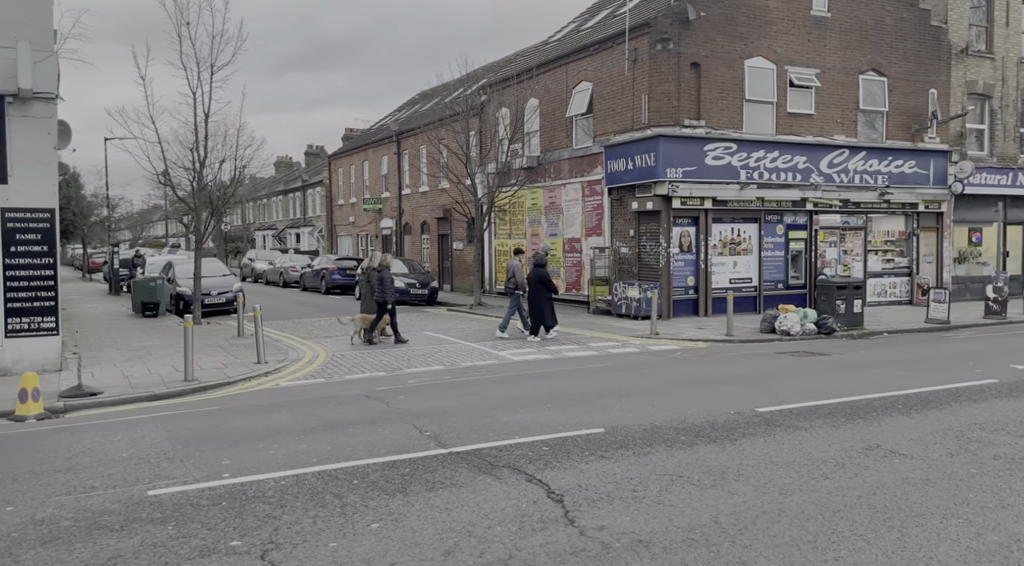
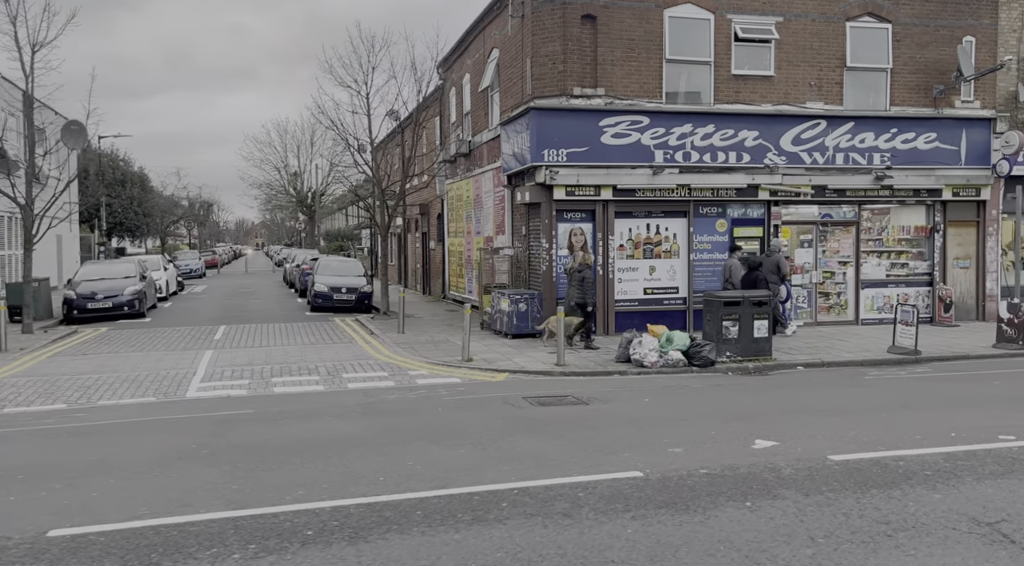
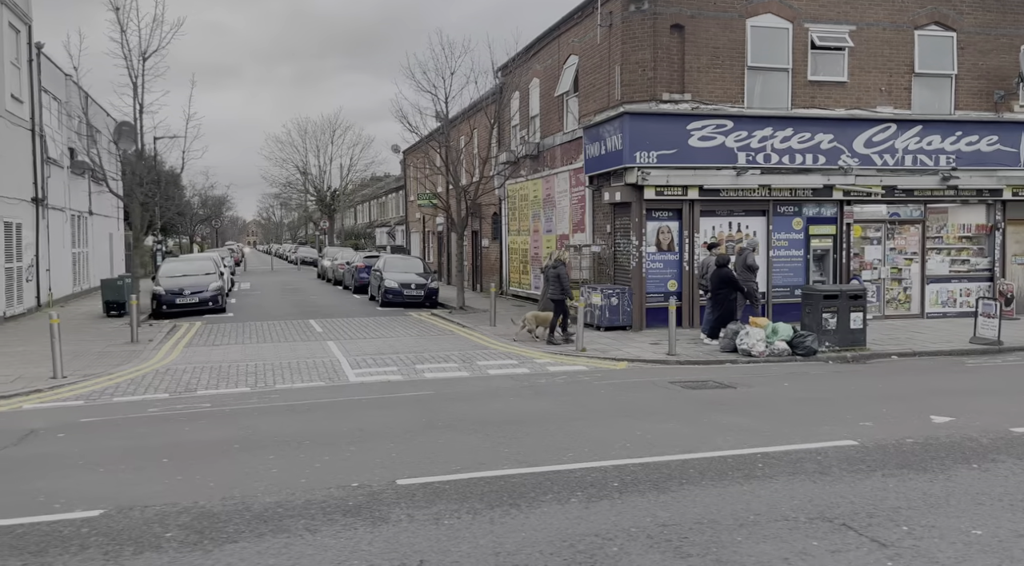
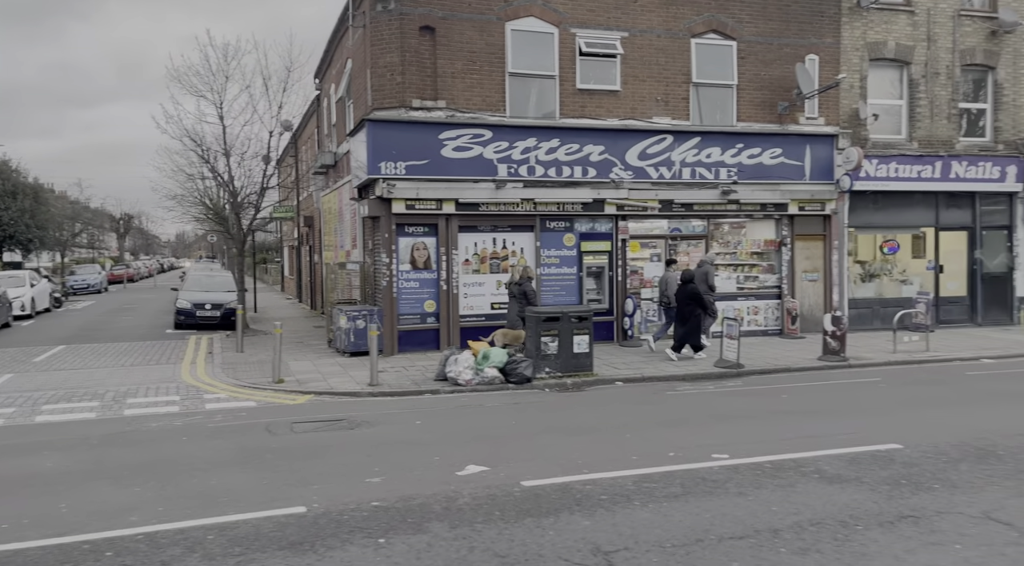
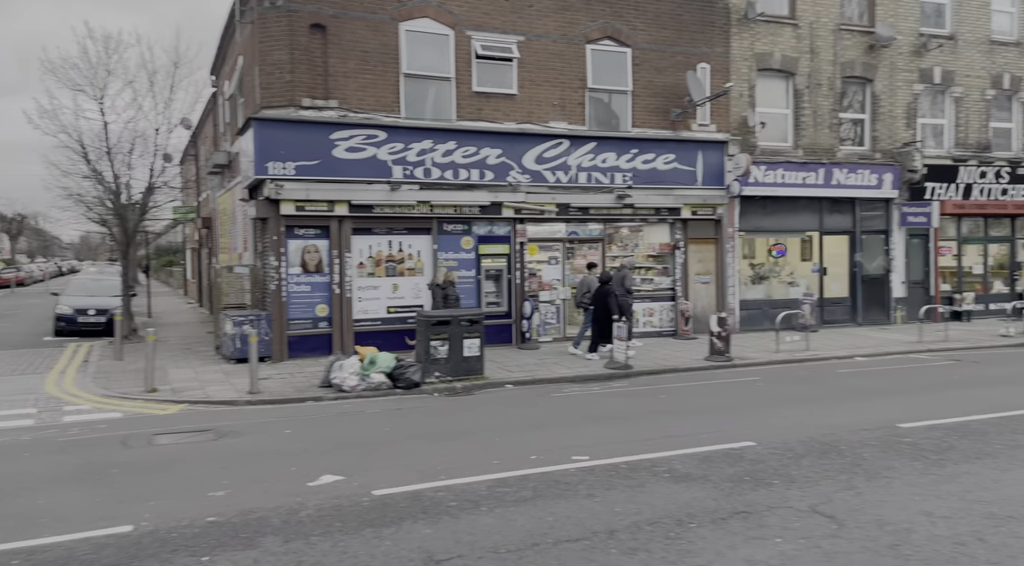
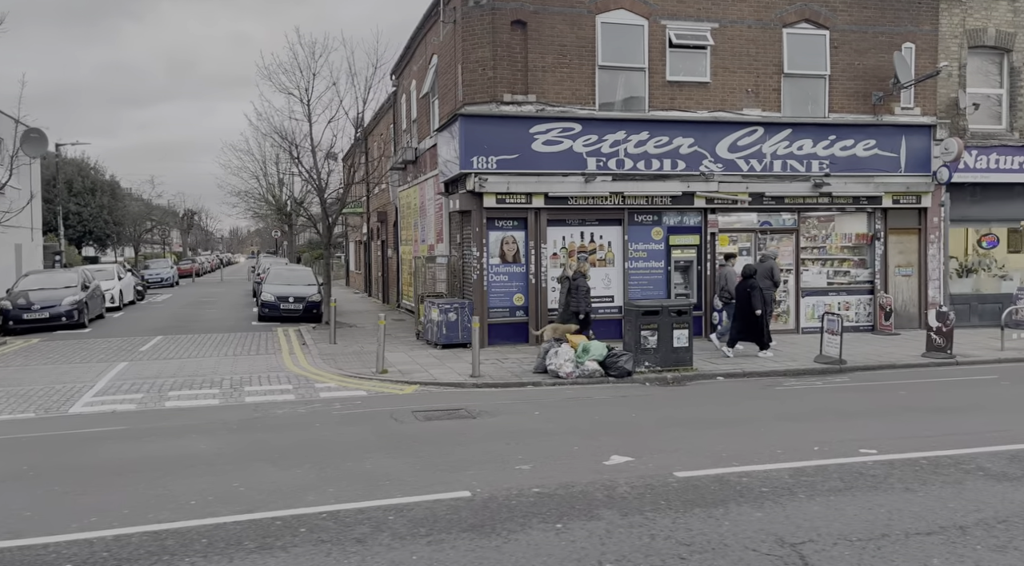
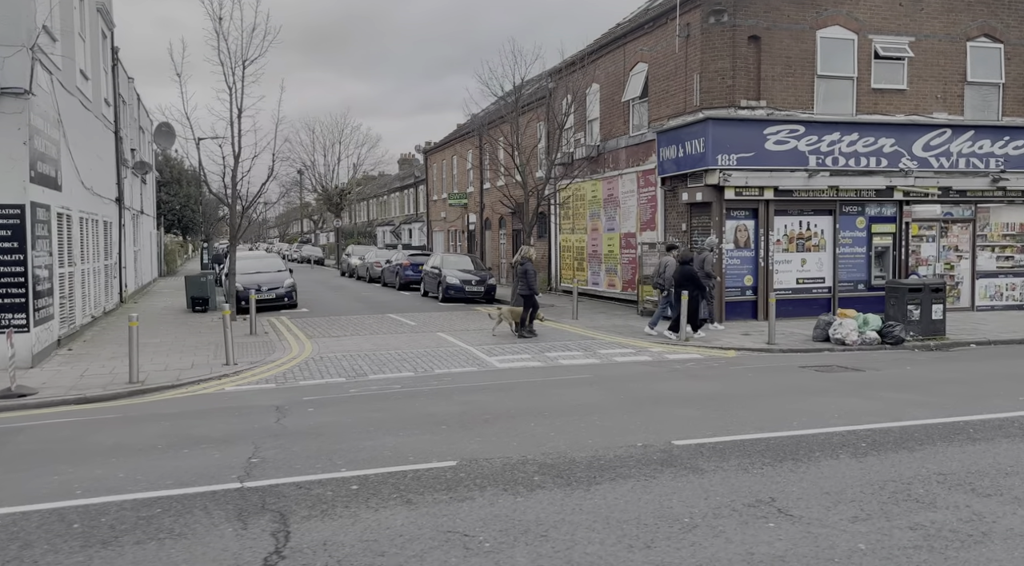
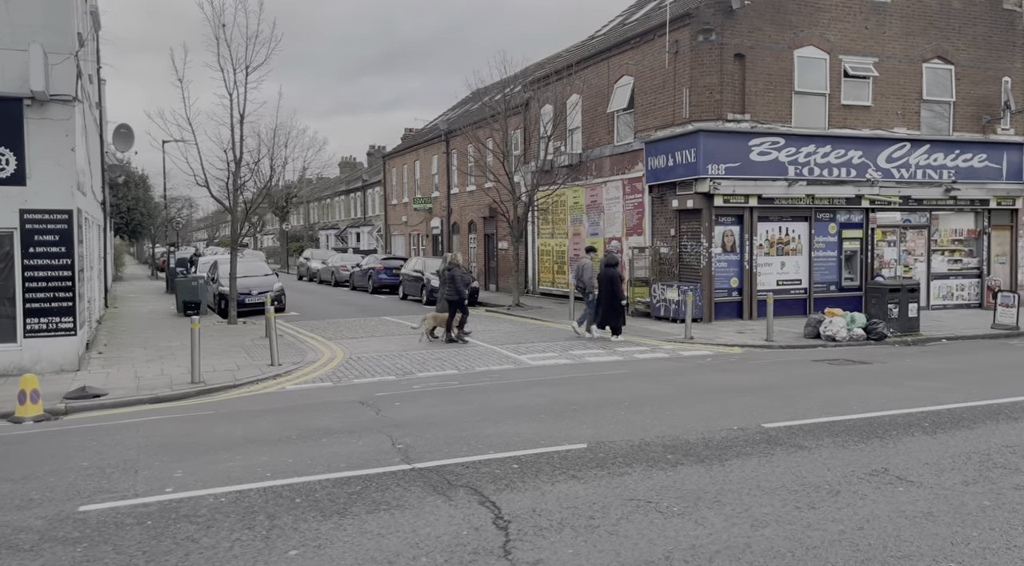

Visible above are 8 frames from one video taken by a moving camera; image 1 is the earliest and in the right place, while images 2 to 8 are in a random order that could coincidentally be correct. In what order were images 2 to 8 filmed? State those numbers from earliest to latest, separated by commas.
8, 7, 3, 2, 6, 4, 5
